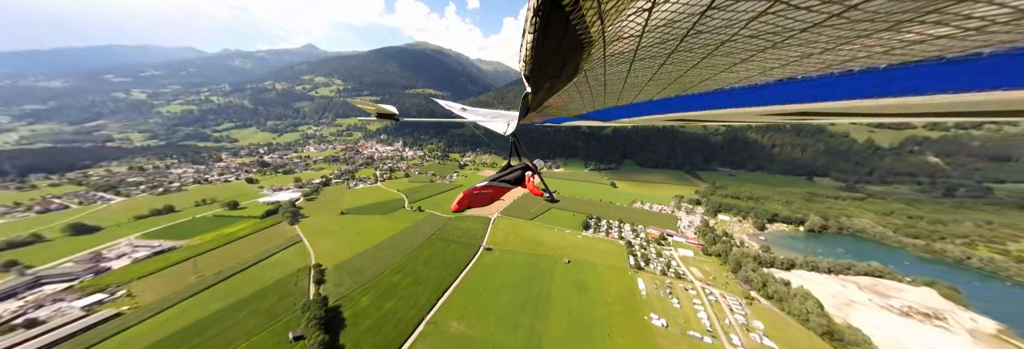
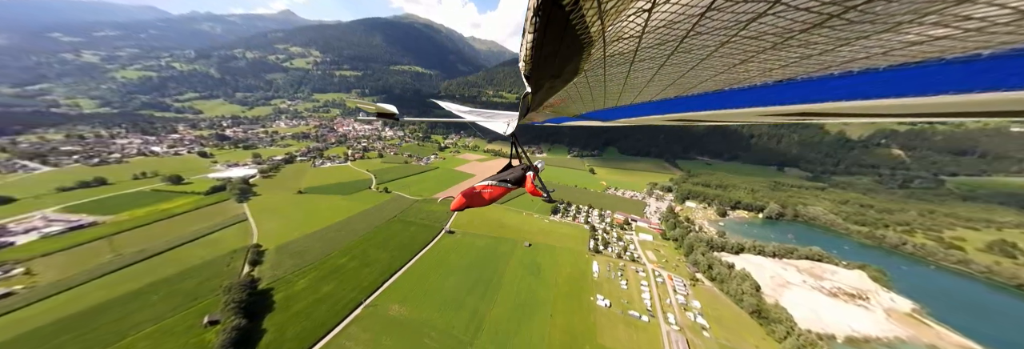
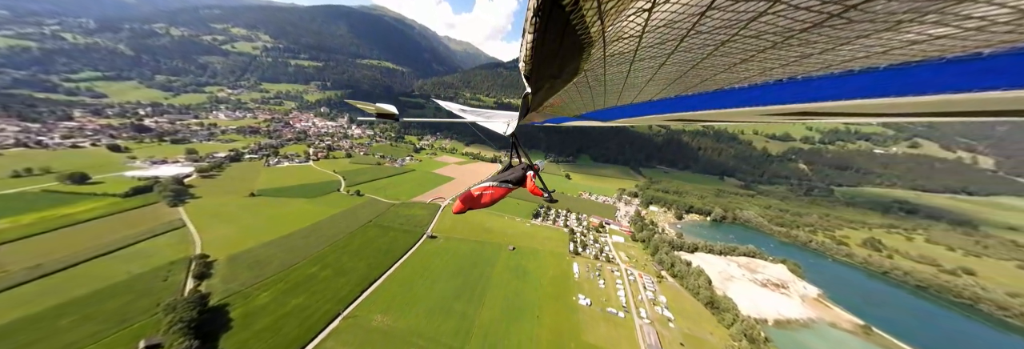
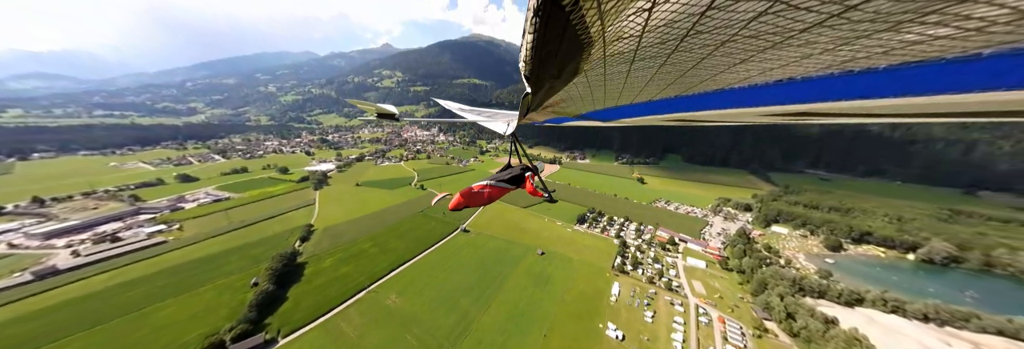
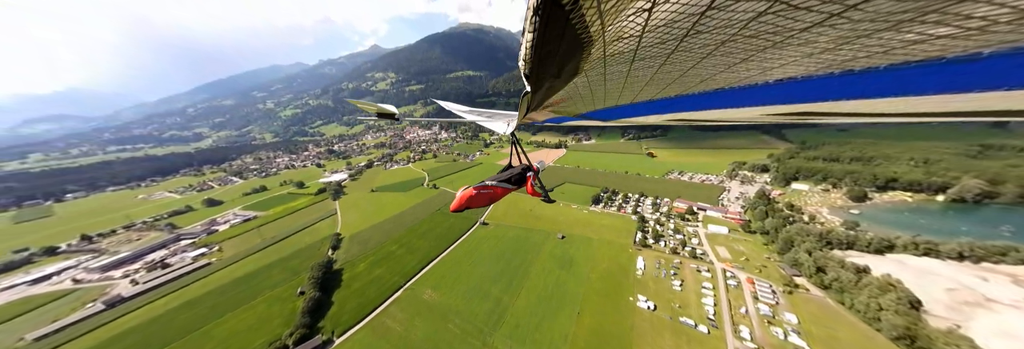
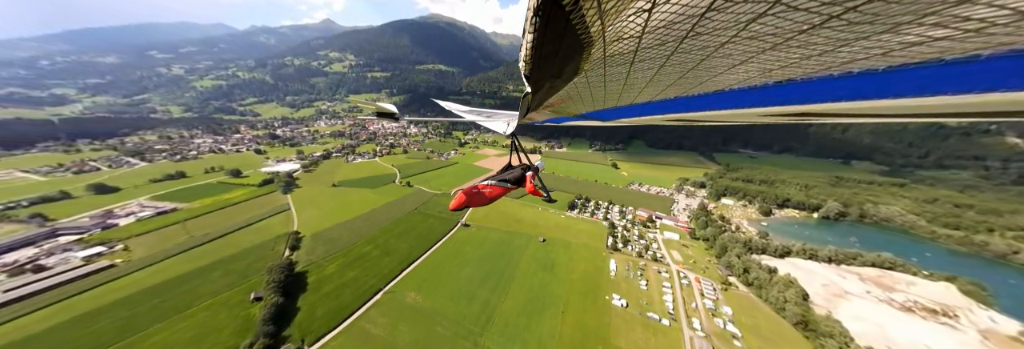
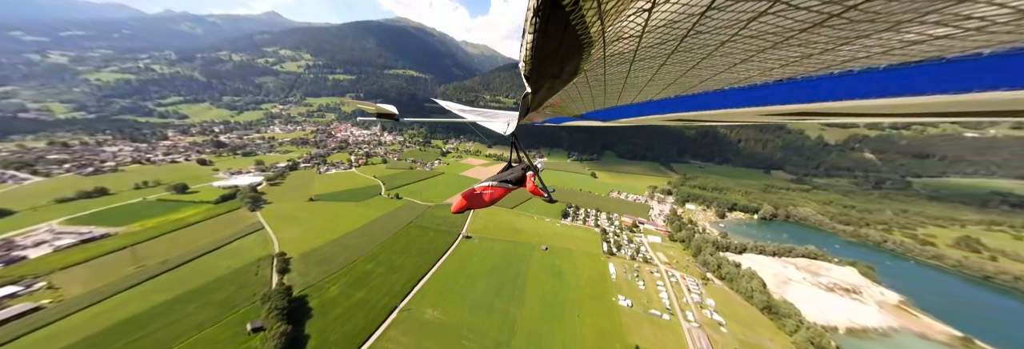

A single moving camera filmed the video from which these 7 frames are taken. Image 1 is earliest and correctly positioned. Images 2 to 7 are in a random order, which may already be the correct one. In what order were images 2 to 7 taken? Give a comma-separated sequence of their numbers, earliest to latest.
7, 3, 2, 6, 5, 4
